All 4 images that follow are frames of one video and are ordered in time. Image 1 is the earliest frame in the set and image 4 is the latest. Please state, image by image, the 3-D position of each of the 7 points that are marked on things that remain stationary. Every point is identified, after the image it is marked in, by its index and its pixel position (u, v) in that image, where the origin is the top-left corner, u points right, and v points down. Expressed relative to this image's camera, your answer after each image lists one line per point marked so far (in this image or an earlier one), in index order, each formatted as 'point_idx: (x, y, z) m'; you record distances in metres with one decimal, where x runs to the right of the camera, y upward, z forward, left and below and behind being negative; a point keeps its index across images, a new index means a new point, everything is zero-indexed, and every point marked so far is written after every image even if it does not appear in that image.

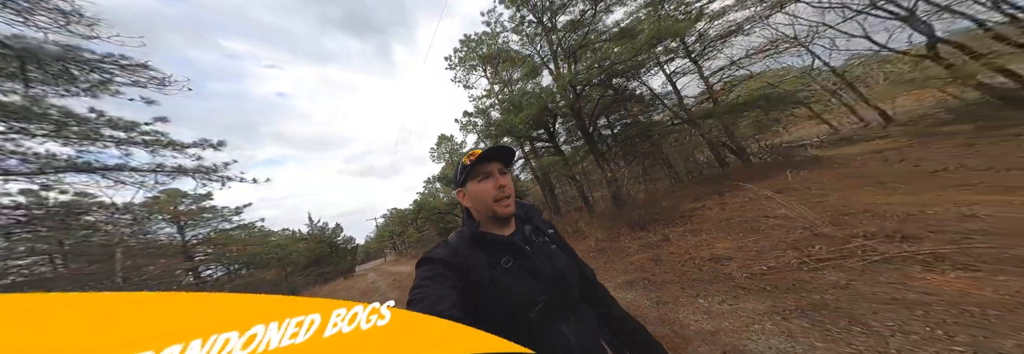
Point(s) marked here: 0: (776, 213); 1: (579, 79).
0: (+7.1, -1.4, +7.0) m
1: (+2.5, +3.2, +7.5) m
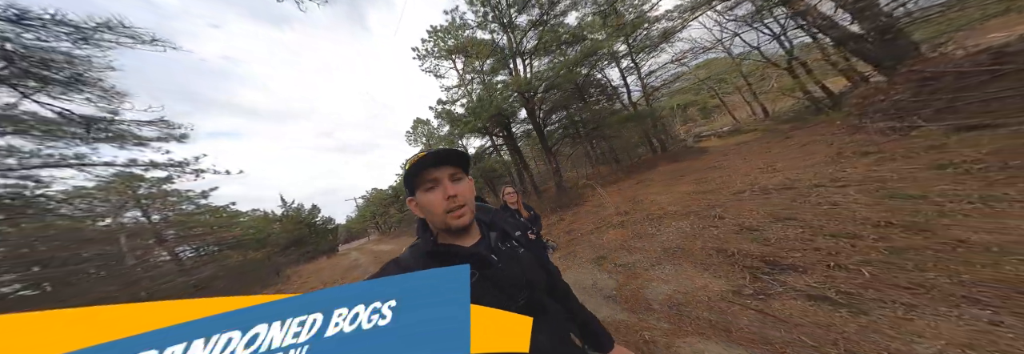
0: (+5.3, -0.8, +9.0) m
1: (+0.7, +3.7, +8.6) m
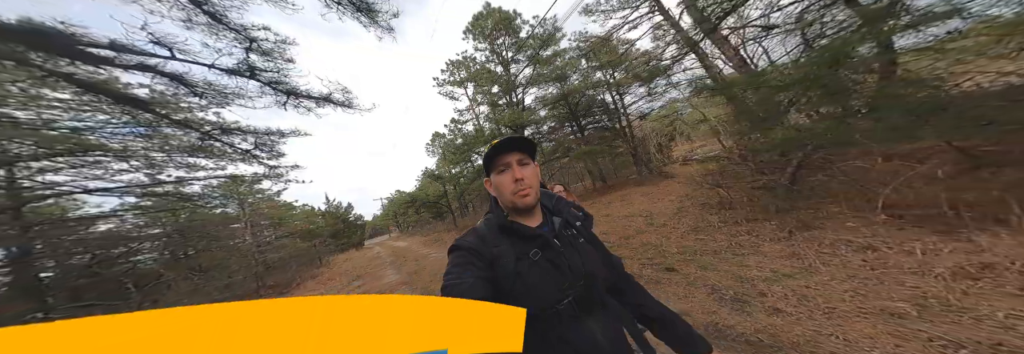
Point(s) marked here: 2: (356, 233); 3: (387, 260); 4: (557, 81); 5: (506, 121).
0: (+5.1, -1.6, +10.0) m
1: (+0.7, +3.1, +10.1) m
2: (-12.4, -4.4, +17.1) m
3: (-7.4, -4.7, +12.4) m
4: (+2.1, +4.7, +10.1) m
5: (-0.2, +2.7, +9.9) m
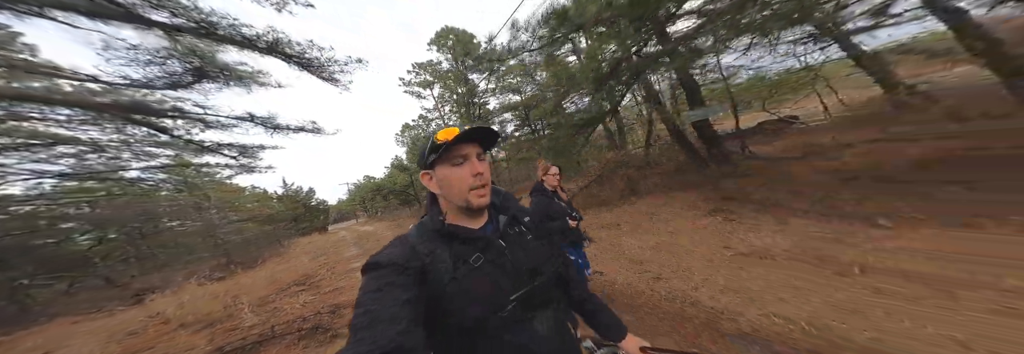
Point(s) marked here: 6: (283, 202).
0: (+3.1, -1.4, +11.8) m
1: (-1.2, +3.5, +11.3) m
2: (-15.1, -3.3, +17.4) m
3: (-9.7, -4.0, +13.1) m
4: (+0.2, +5.0, +11.3) m
5: (-2.1, +3.1, +10.9) m
6: (-13.1, -1.5, +12.7) m
